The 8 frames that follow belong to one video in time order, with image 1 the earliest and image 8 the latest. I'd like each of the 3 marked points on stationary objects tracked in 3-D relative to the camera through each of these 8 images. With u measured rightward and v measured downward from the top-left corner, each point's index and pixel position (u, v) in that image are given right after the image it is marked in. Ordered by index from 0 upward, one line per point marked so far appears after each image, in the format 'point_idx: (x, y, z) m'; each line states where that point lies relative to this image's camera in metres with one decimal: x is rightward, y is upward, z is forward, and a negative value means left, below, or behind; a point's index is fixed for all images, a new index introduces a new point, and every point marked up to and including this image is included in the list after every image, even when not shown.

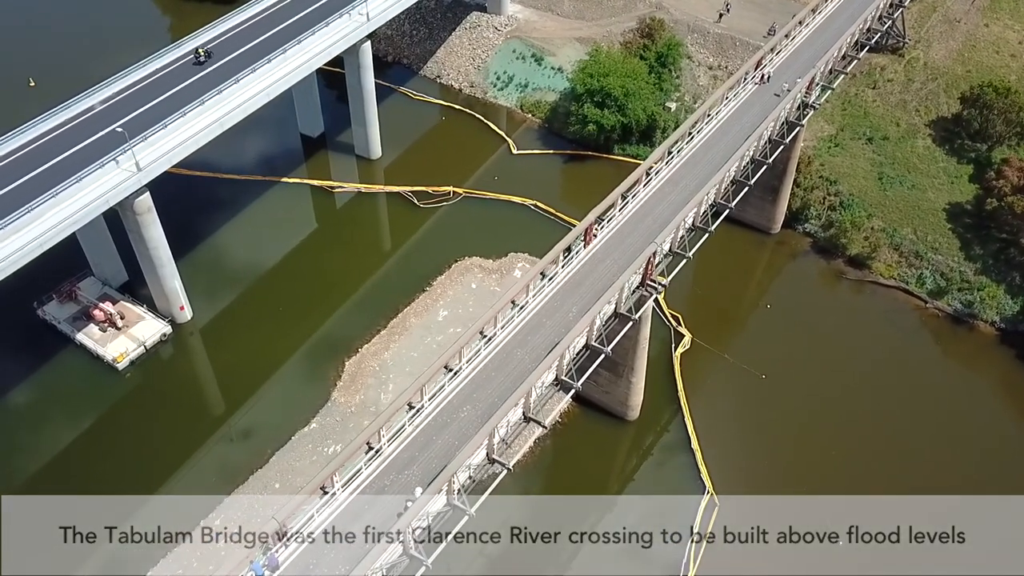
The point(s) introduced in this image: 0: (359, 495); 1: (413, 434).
0: (-3.4, -4.6, +17.9) m
1: (-2.3, -3.5, +19.0) m
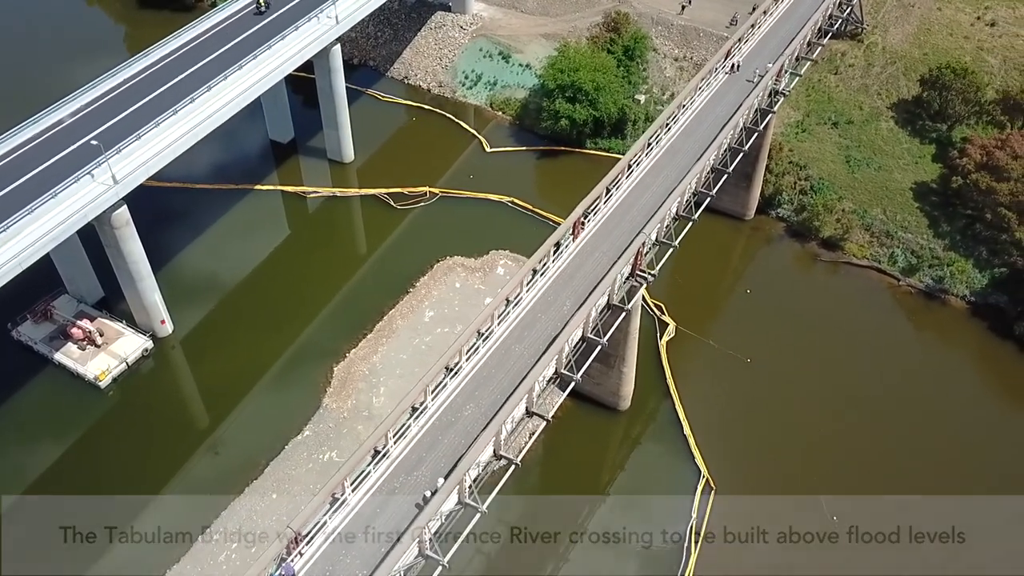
0: (-3.1, -4.7, +17.9) m
1: (-2.2, -3.5, +19.0) m
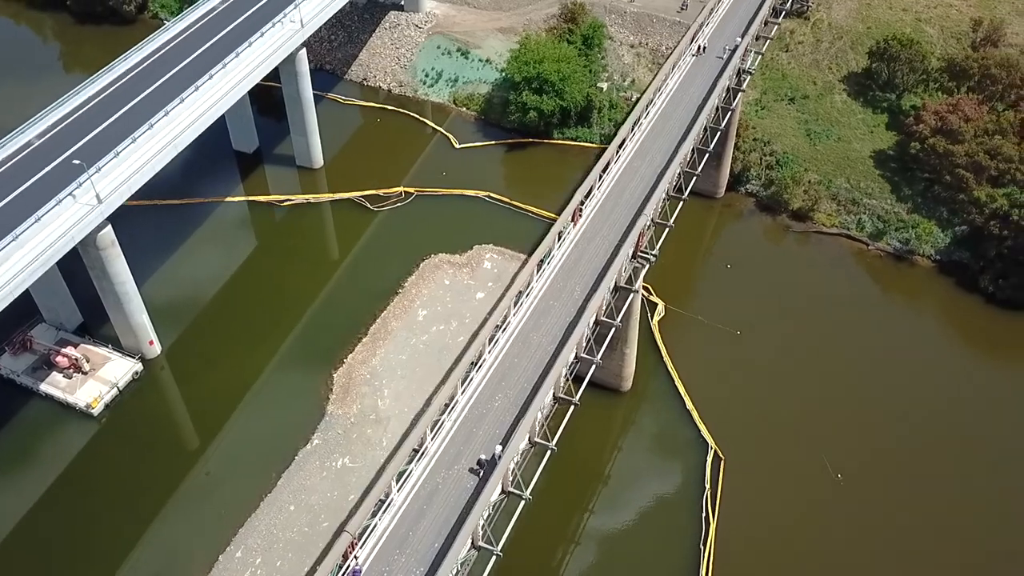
0: (-2.1, -4.6, +17.9) m
1: (-1.4, -3.3, +19.1) m
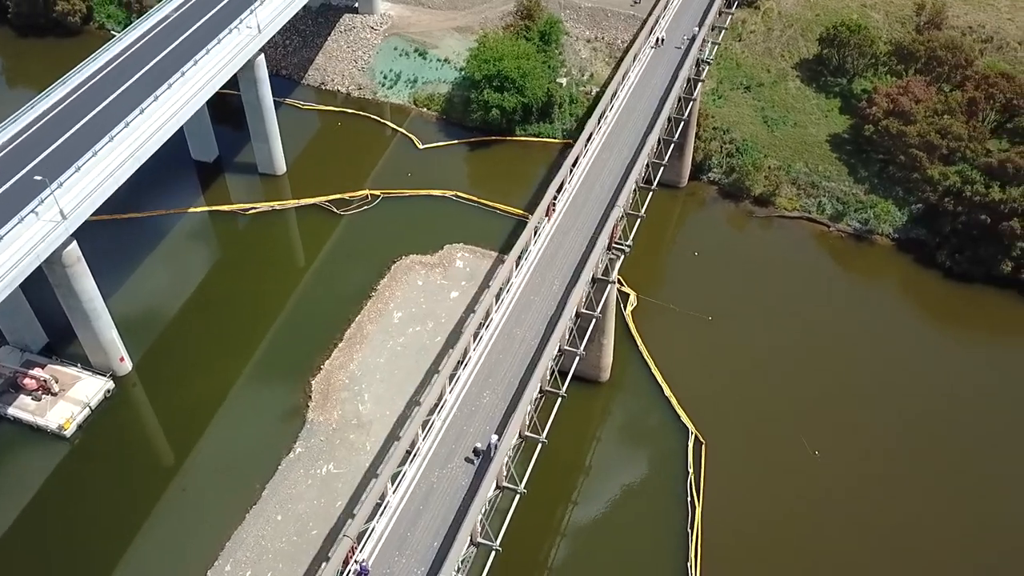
0: (-2.2, -4.6, +17.9) m
1: (-1.6, -3.3, +19.1) m
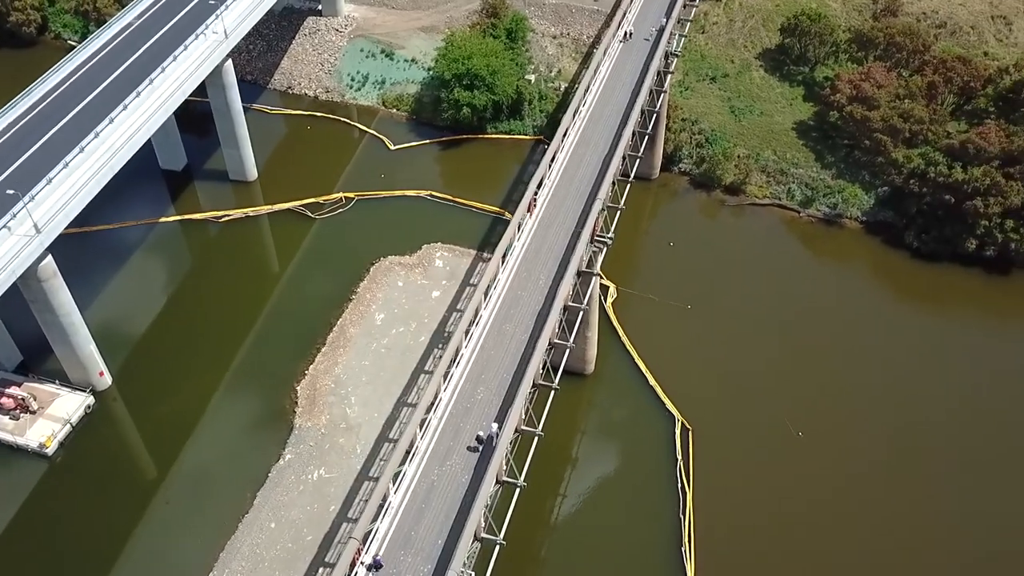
0: (-2.2, -4.6, +17.9) m
1: (-1.7, -3.3, +19.2) m
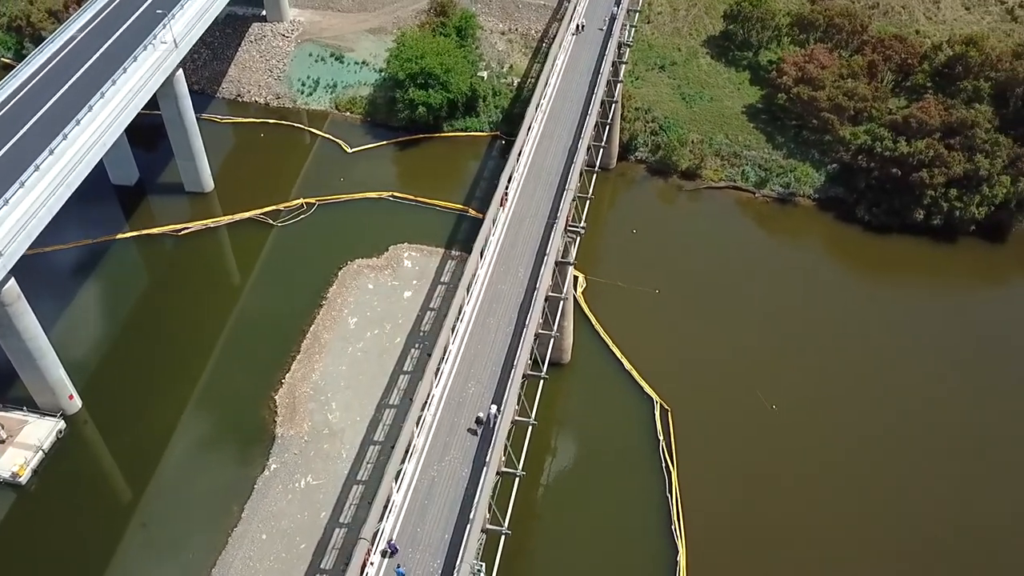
0: (-2.2, -4.6, +18.0) m
1: (-1.9, -3.2, +19.3) m
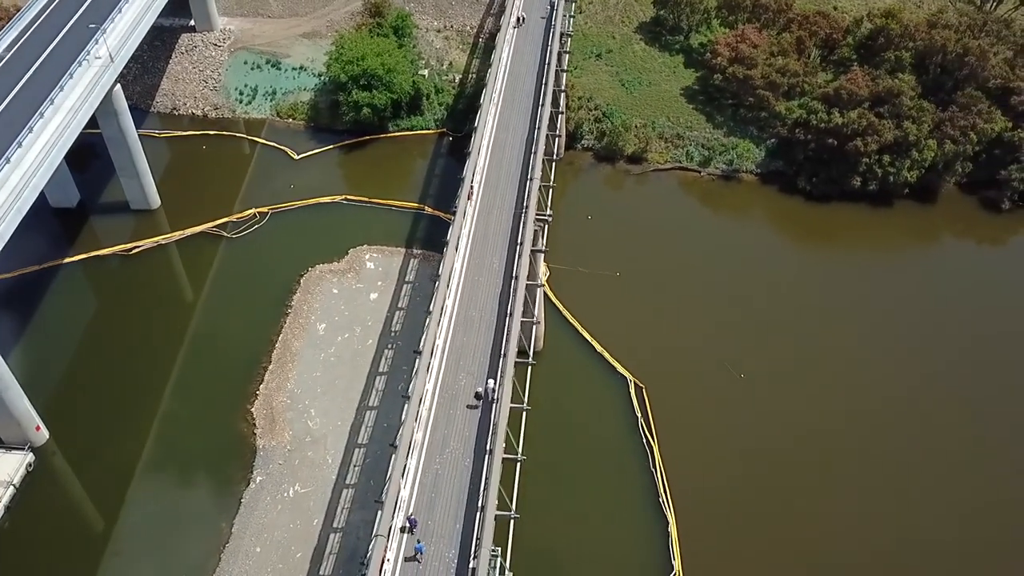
0: (-2.1, -4.5, +18.2) m
1: (-2.0, -3.1, +19.5) m
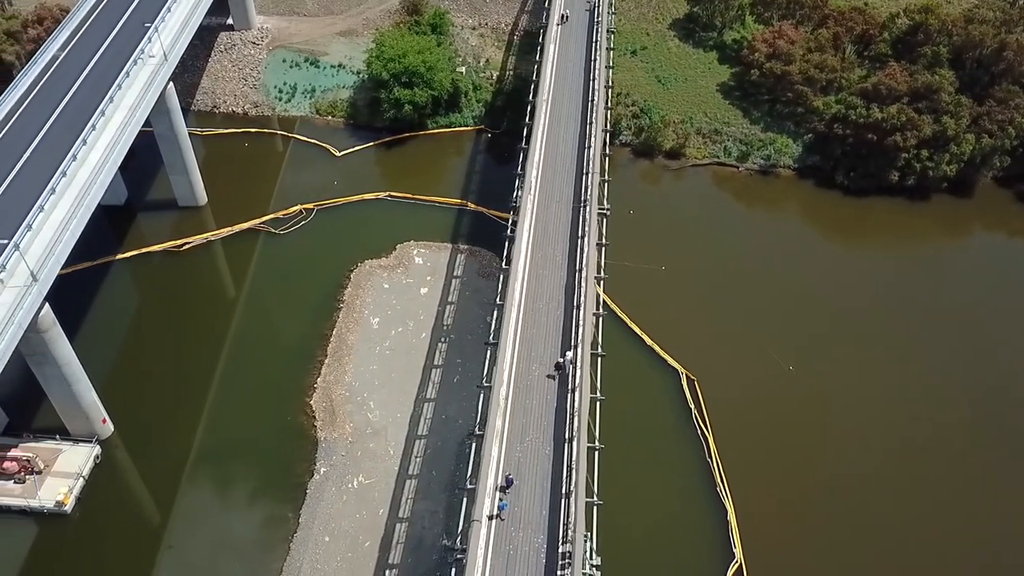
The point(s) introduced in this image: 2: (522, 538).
0: (-0.2, -4.3, +18.6) m
1: (-0.1, -2.9, +19.9) m
2: (+0.2, -5.4, +17.6) m
